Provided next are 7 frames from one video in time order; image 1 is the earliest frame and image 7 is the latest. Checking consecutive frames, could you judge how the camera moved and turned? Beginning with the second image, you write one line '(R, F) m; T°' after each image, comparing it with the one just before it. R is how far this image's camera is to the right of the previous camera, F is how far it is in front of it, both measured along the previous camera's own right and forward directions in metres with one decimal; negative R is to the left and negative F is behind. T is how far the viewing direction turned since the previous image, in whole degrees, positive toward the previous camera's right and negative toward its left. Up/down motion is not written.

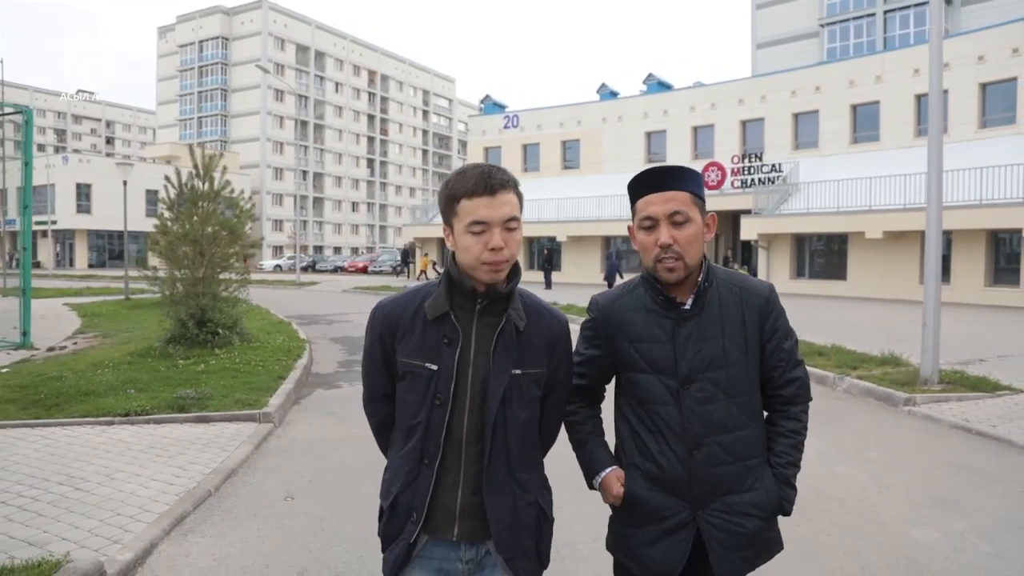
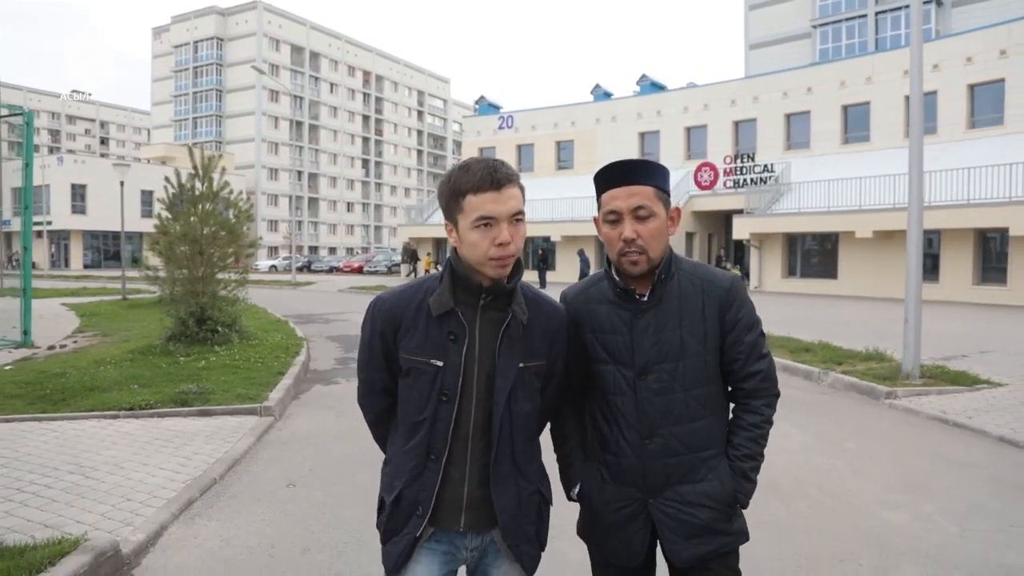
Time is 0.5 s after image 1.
(0.0, -0.3) m; 0°
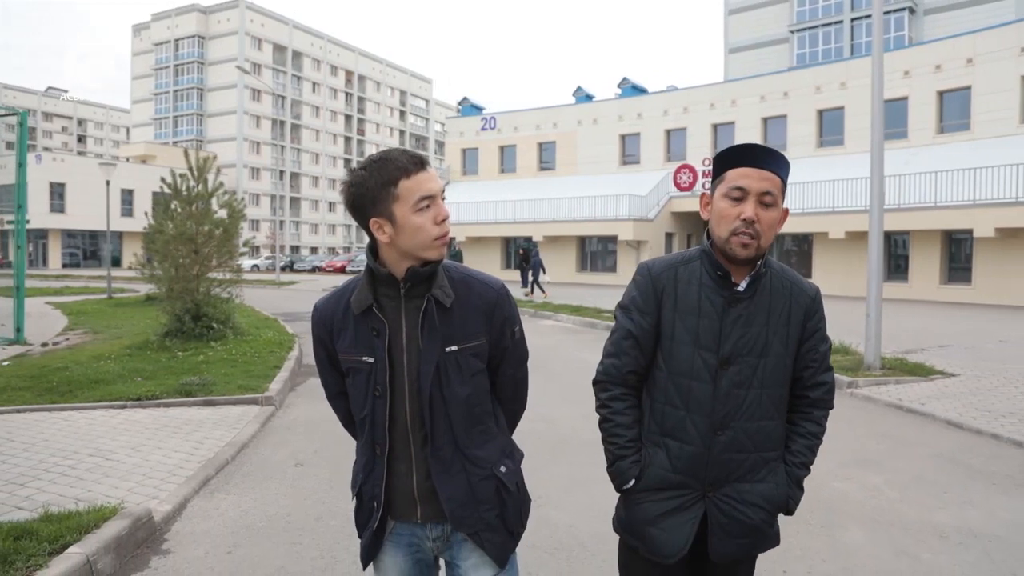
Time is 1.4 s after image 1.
(-0.1, -0.5) m; +1°
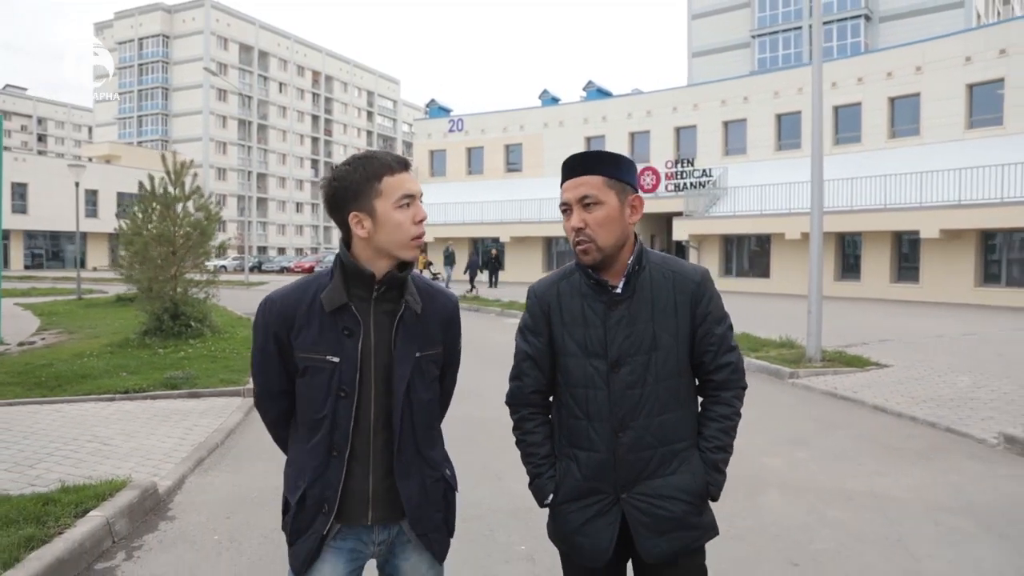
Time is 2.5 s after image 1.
(0.0, -0.7) m; +2°
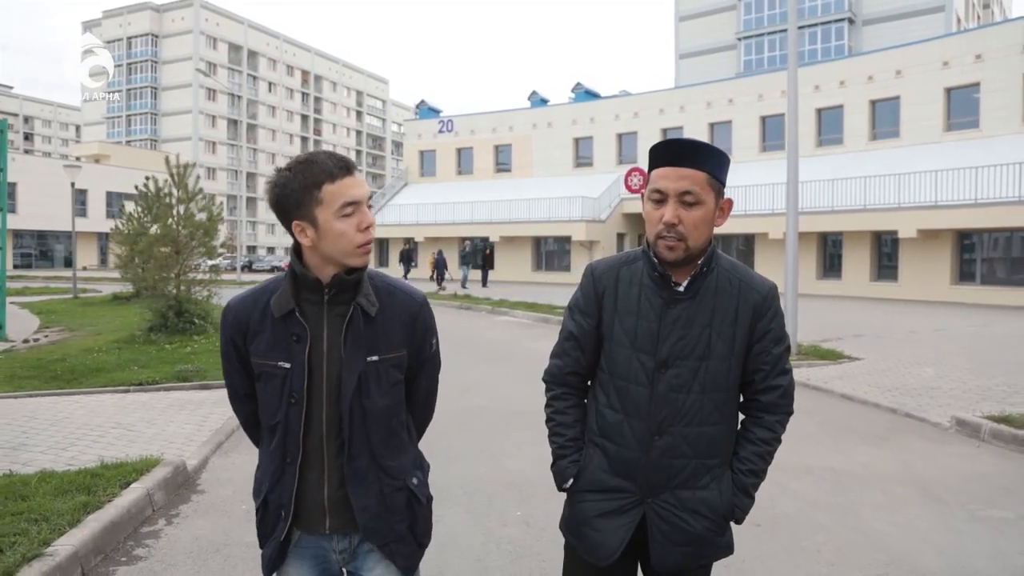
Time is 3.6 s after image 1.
(-0.1, -0.6) m; +1°
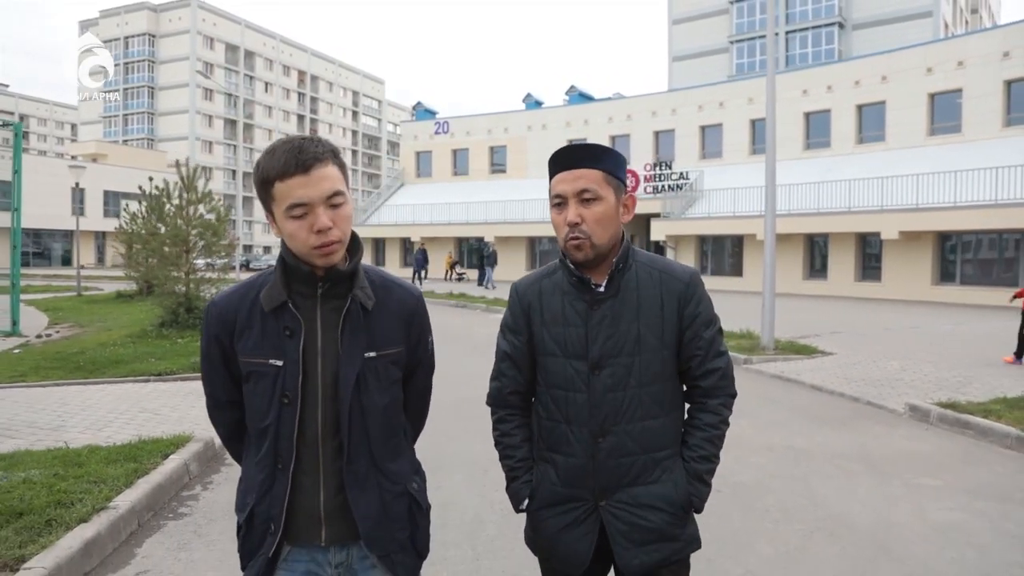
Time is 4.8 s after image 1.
(0.0, -0.7) m; 0°
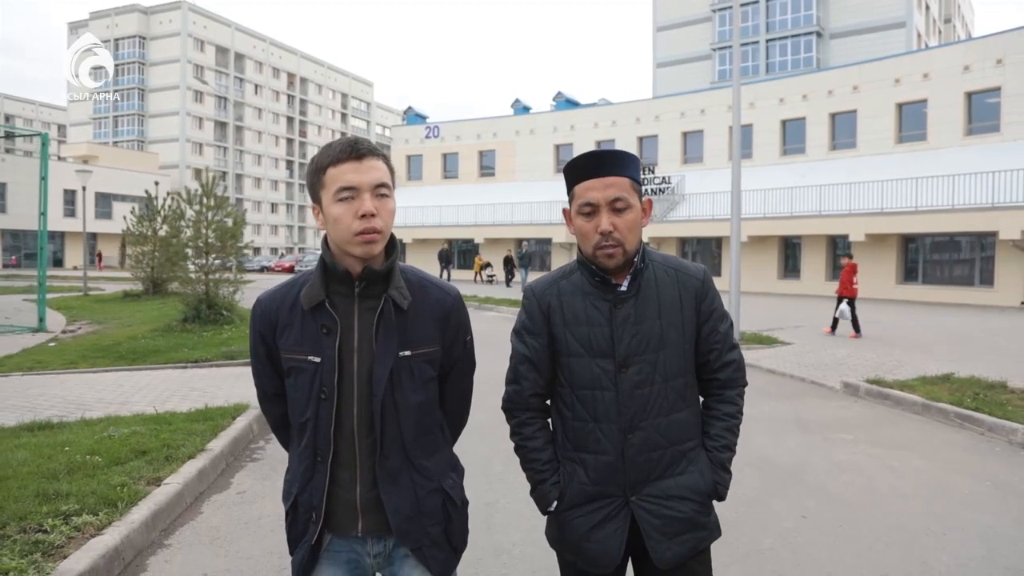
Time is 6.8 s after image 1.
(-0.1, -1.4) m; +1°
